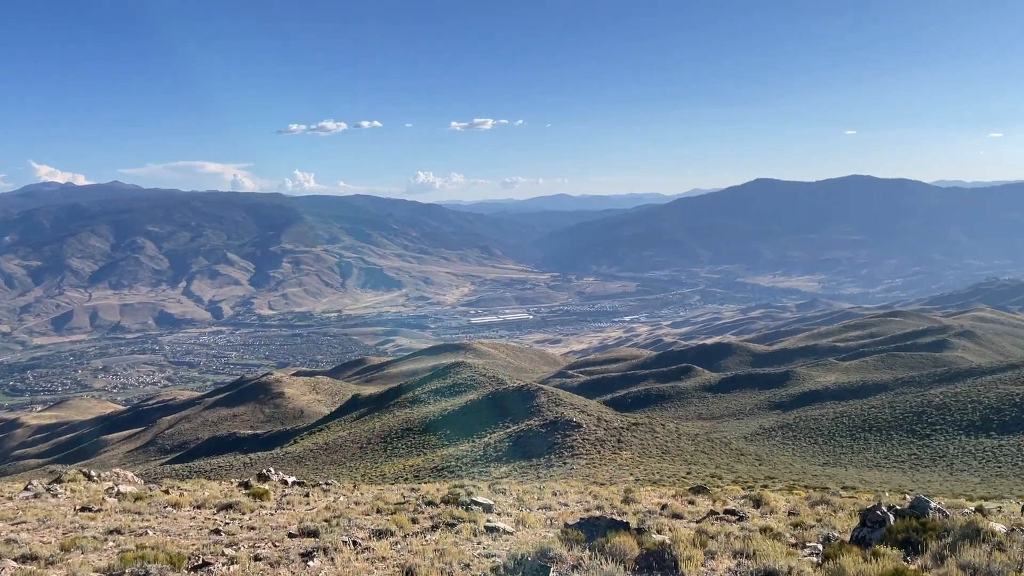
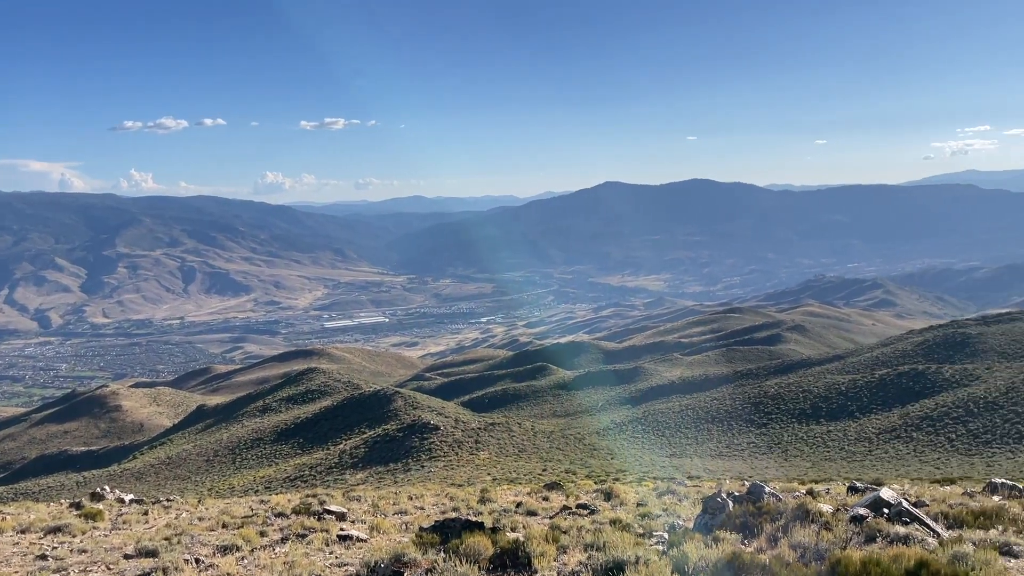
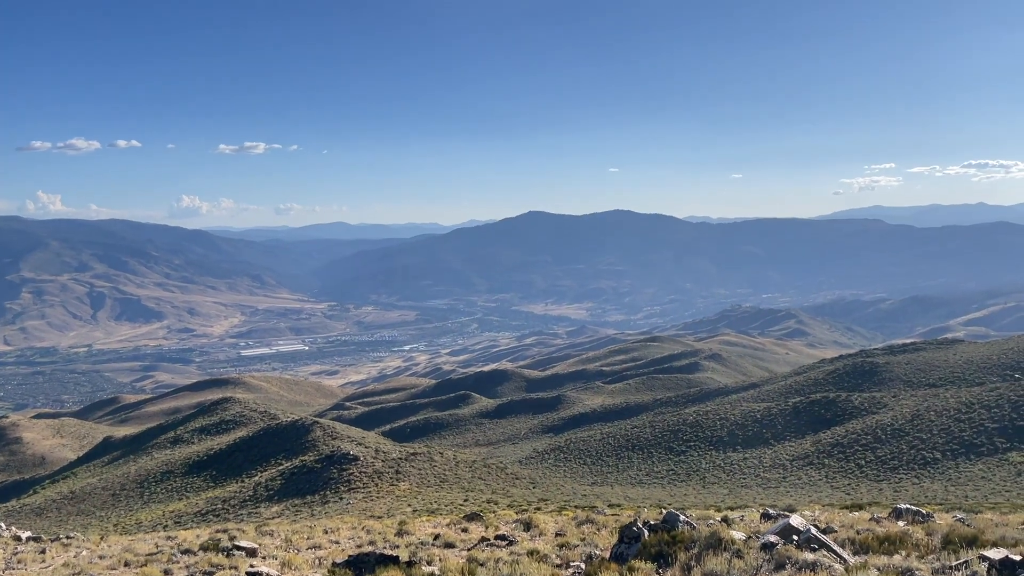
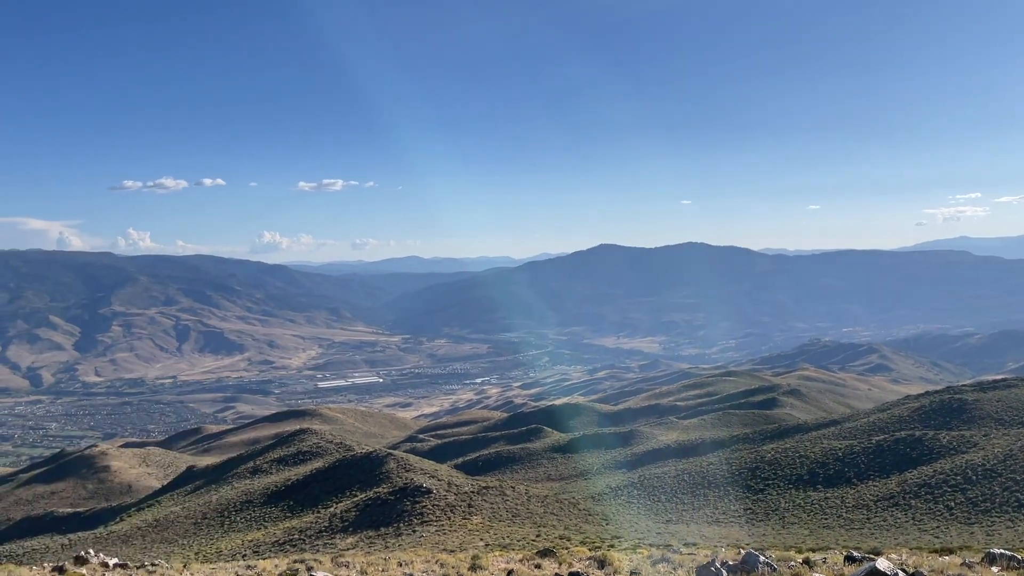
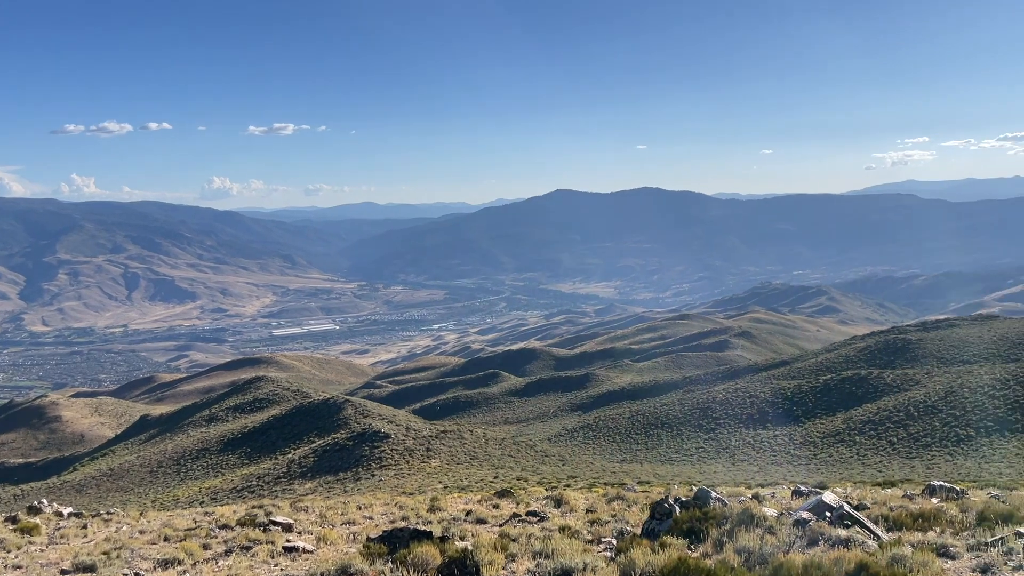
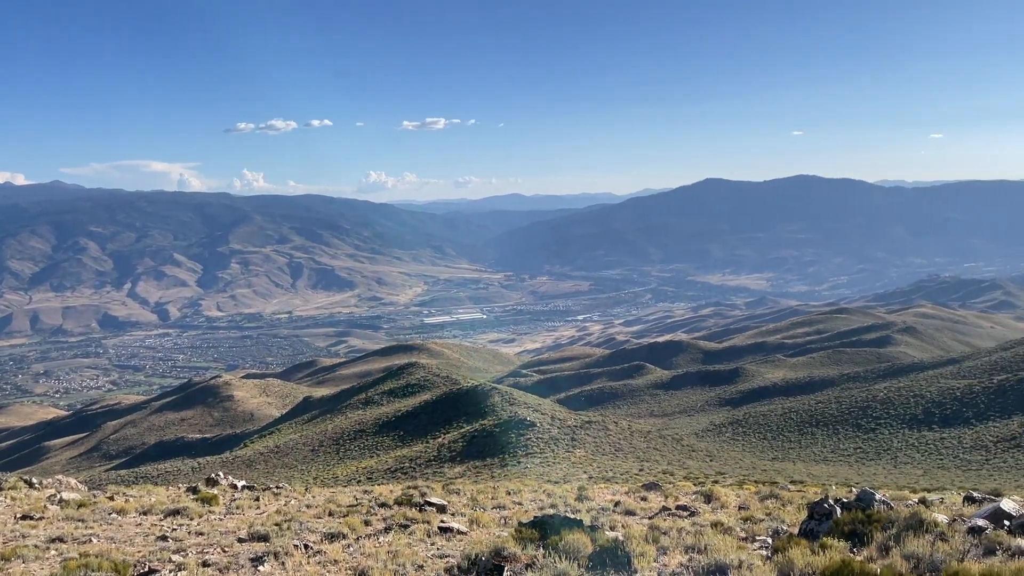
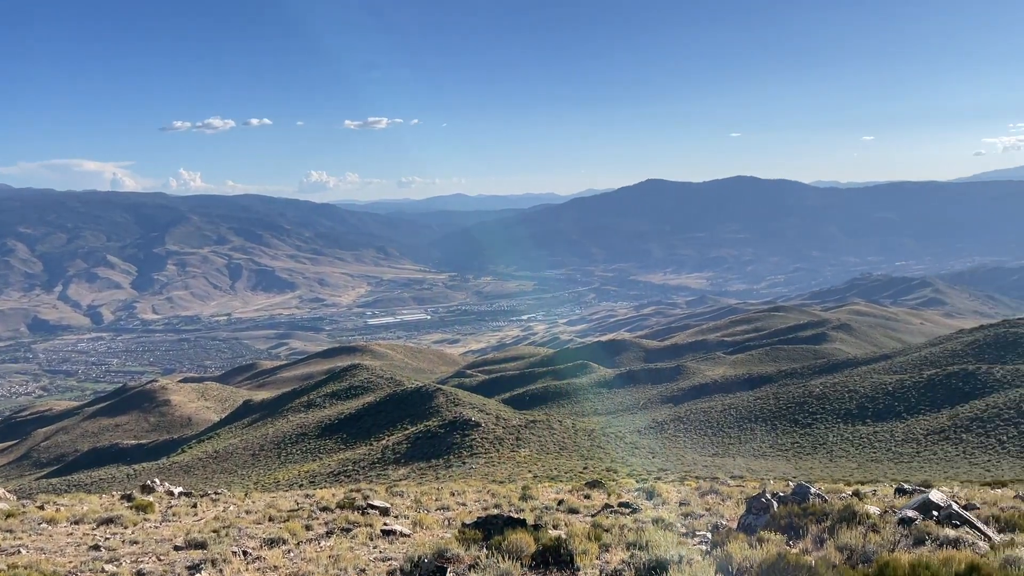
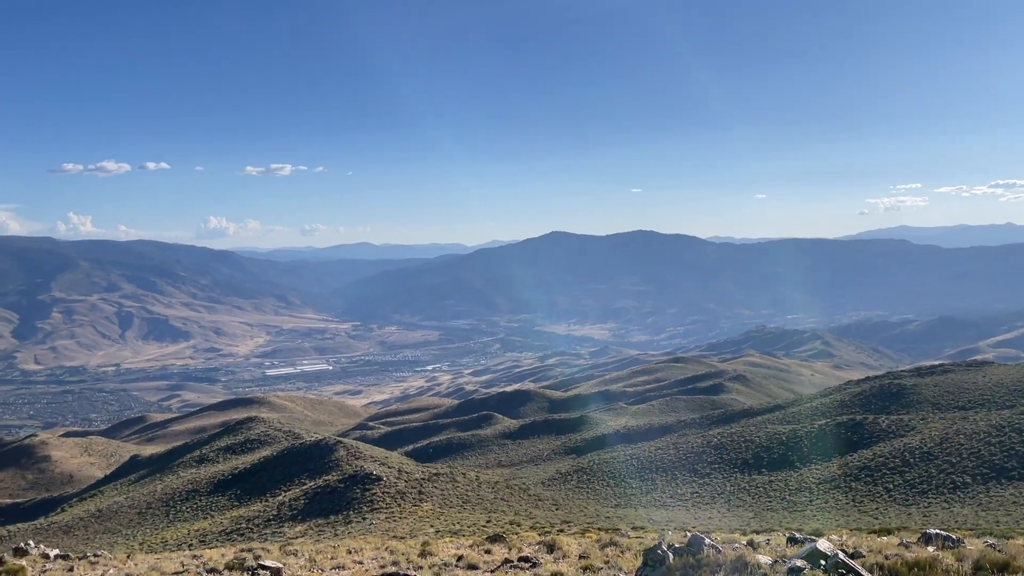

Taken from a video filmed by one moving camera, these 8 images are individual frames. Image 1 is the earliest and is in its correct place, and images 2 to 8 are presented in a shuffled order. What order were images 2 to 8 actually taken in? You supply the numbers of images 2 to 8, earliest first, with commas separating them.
6, 7, 2, 5, 3, 8, 4
